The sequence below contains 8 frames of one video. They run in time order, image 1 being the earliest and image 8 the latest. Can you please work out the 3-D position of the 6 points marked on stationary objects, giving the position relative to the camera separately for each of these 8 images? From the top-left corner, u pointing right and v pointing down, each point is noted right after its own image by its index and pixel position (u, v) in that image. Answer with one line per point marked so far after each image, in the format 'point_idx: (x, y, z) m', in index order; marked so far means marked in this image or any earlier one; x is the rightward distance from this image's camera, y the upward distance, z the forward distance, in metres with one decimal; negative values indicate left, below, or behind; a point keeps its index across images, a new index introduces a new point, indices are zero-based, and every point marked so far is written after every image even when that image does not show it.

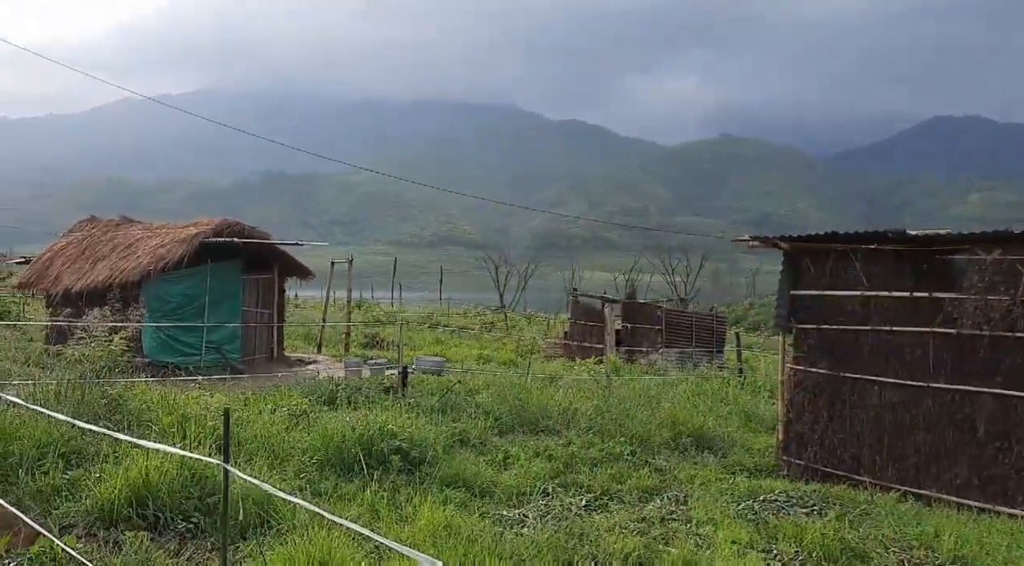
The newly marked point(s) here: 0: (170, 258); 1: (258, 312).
0: (-5.1, +0.4, +13.9) m
1: (-4.3, -0.5, +15.8) m
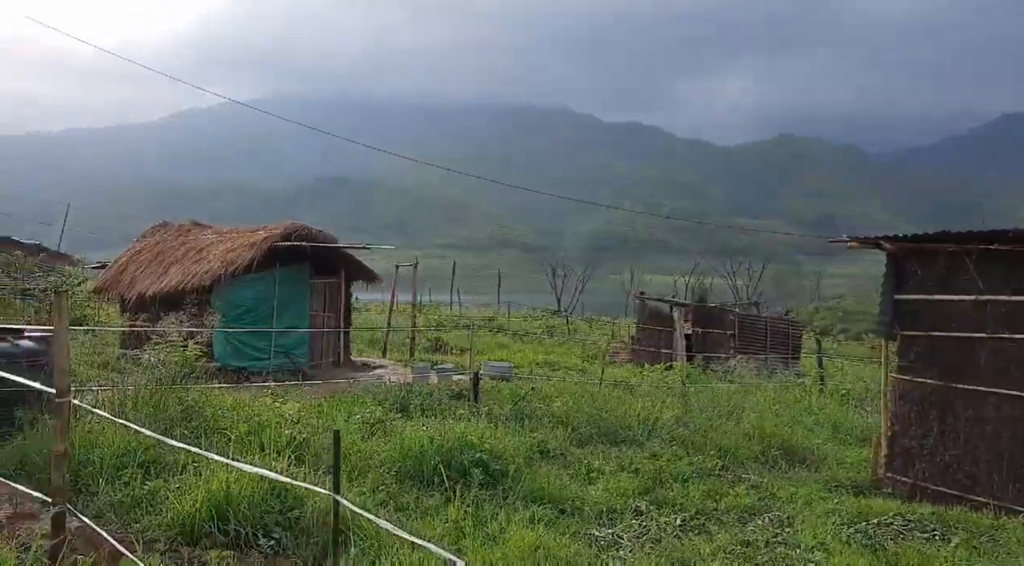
0: (-4.1, +0.3, +13.9) m
1: (-3.1, -0.6, +15.8) m
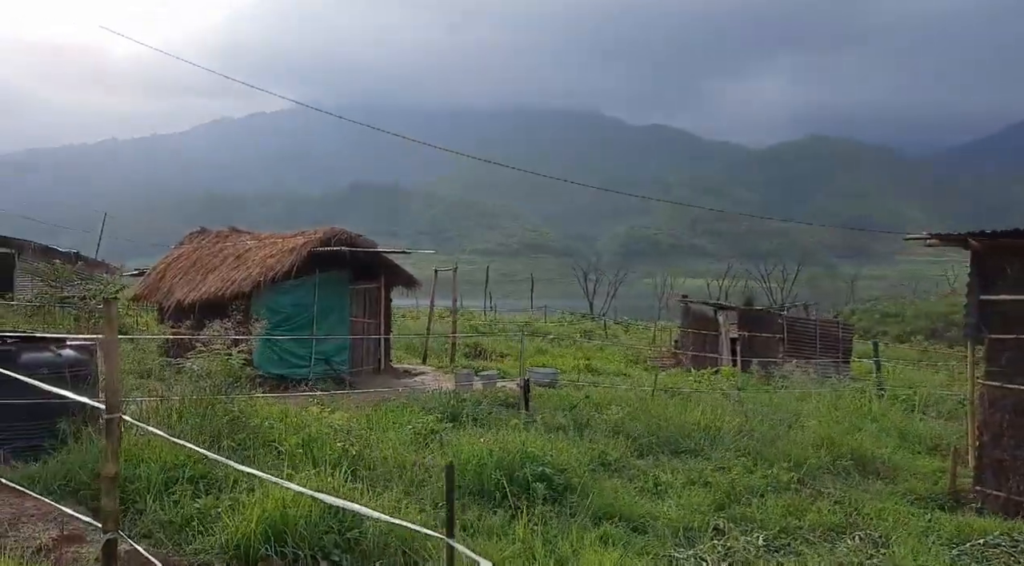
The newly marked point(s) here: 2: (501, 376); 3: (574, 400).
0: (-3.4, +0.2, +13.7) m
1: (-2.4, -0.7, +15.5) m
2: (-0.2, -1.3, +13.3) m
3: (+0.7, -1.3, +10.1) m
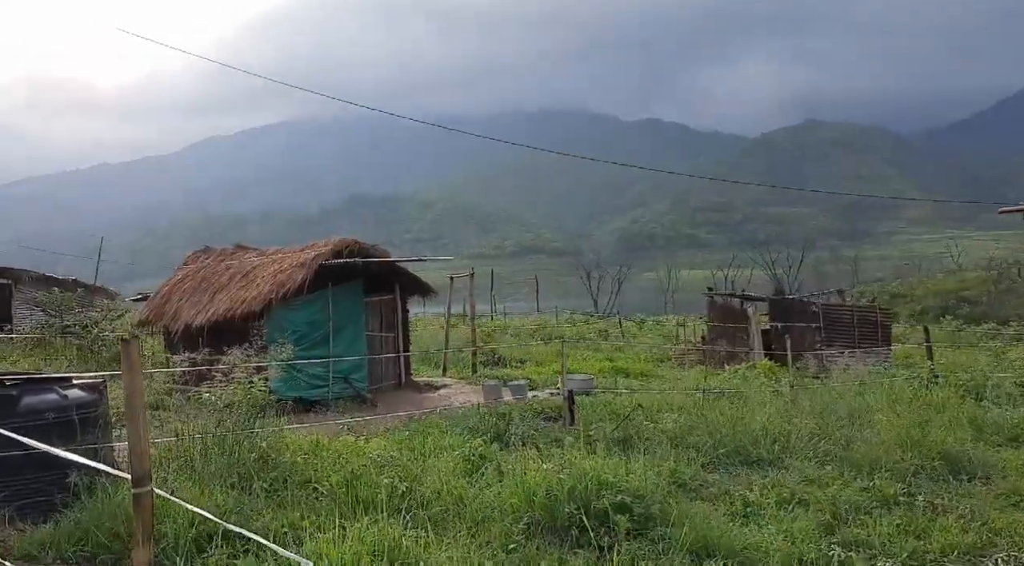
0: (-3.1, 0.0, +13.0) m
1: (-2.0, -0.9, +14.8) m
2: (+0.2, -1.4, +12.6) m
3: (+1.1, -1.3, +9.4) m
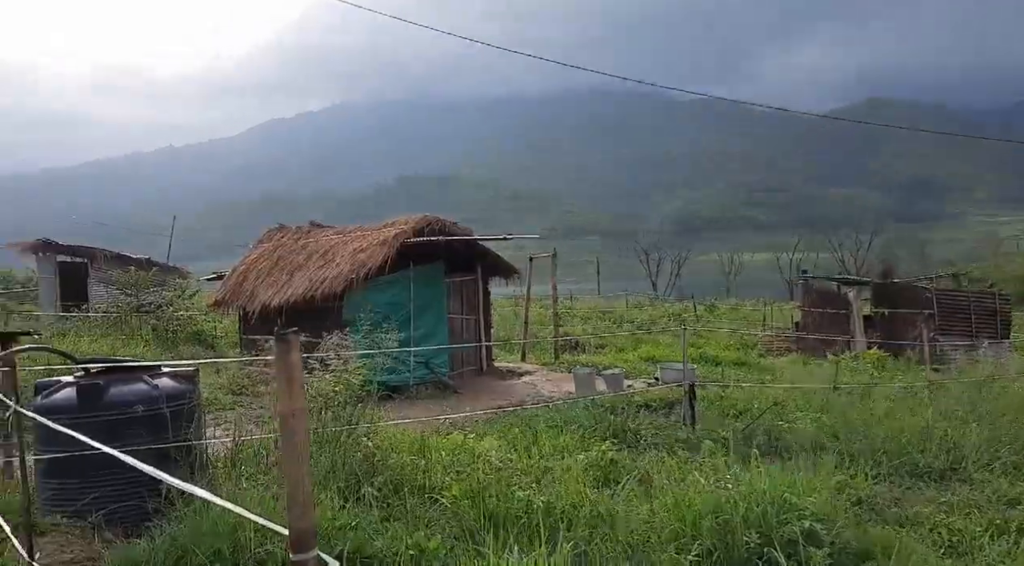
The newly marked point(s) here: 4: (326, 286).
0: (-1.9, +0.3, +12.3) m
1: (-0.7, -0.6, +14.1) m
2: (+1.4, -1.2, +11.8) m
3: (+2.1, -1.1, +8.5) m
4: (-2.5, 0.0, +12.4) m
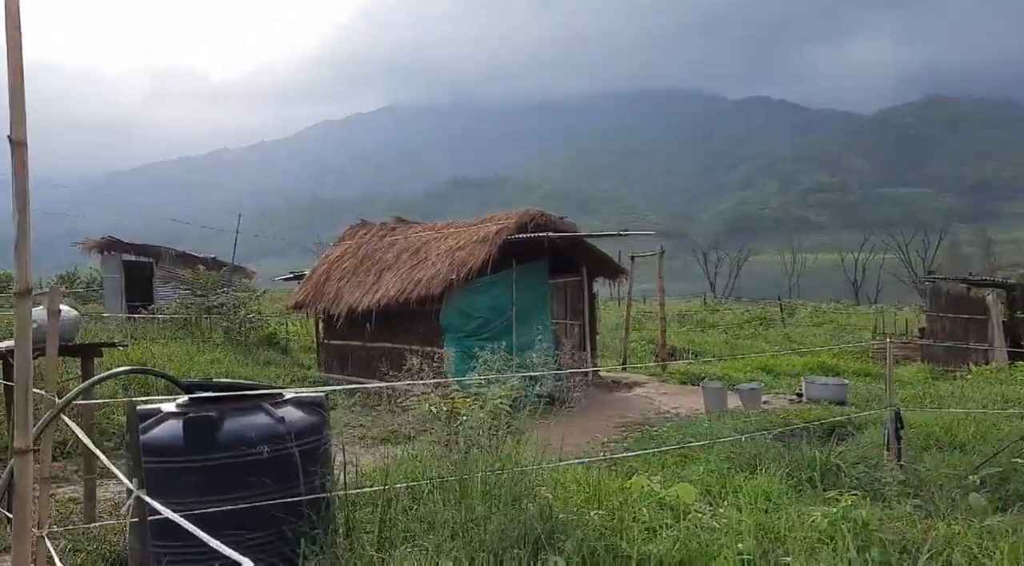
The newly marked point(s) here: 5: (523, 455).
0: (-0.5, +0.2, +11.1) m
1: (+0.8, -0.6, +12.8) m
2: (+2.8, -1.2, +10.4) m
3: (+3.3, -1.1, +7.1) m
4: (-1.1, -0.1, +11.2) m
5: (+0.1, -1.0, +5.3) m
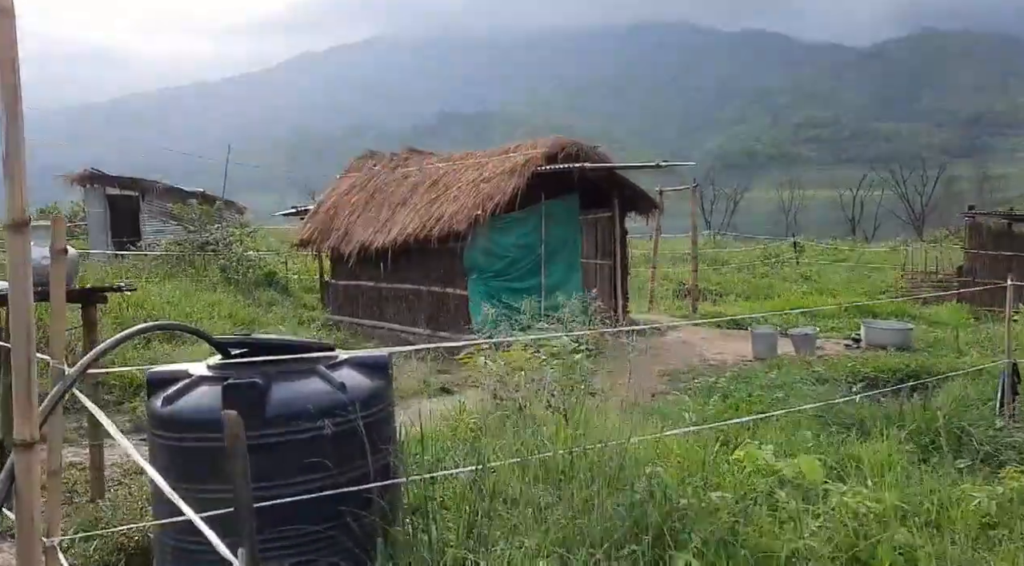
0: (-0.1, +1.0, +10.2) m
1: (+1.1, +0.2, +12.0) m
2: (+3.1, -0.5, +9.6) m
3: (+3.7, -0.7, +6.3) m
4: (-0.7, +0.7, +10.3) m
5: (+0.5, -0.7, +4.6) m
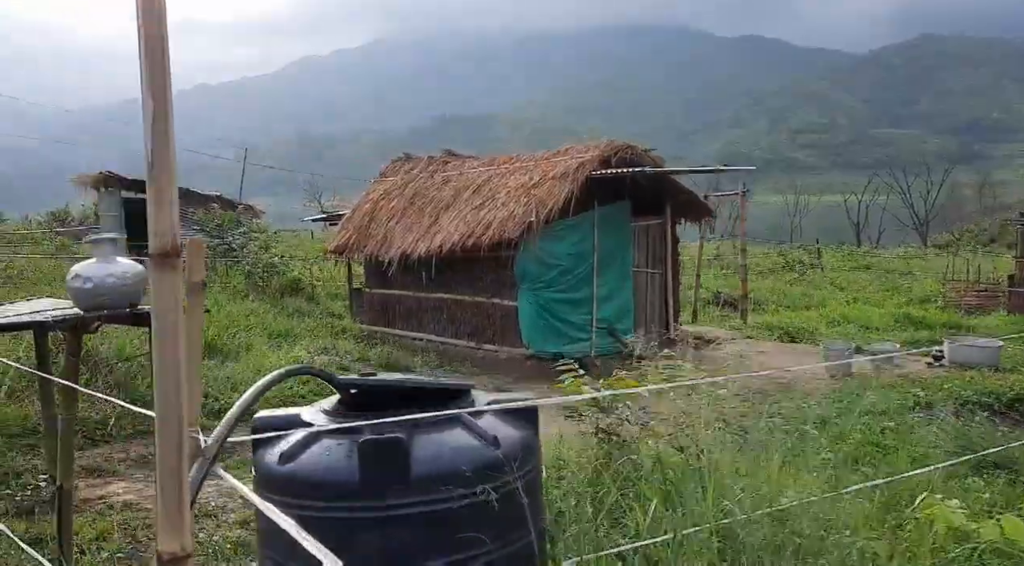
0: (+0.5, +0.8, +9.6) m
1: (+1.7, +0.1, +11.4) m
2: (+3.7, -0.7, +9.0) m
3: (+4.3, -0.8, +5.7) m
4: (-0.2, +0.5, +9.7) m
5: (+1.1, -0.8, +3.9) m
